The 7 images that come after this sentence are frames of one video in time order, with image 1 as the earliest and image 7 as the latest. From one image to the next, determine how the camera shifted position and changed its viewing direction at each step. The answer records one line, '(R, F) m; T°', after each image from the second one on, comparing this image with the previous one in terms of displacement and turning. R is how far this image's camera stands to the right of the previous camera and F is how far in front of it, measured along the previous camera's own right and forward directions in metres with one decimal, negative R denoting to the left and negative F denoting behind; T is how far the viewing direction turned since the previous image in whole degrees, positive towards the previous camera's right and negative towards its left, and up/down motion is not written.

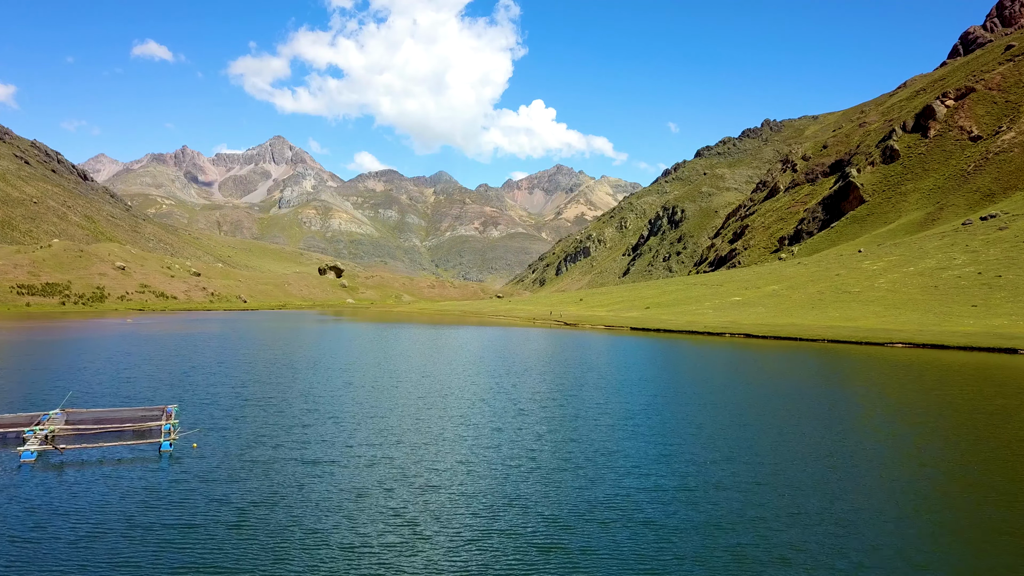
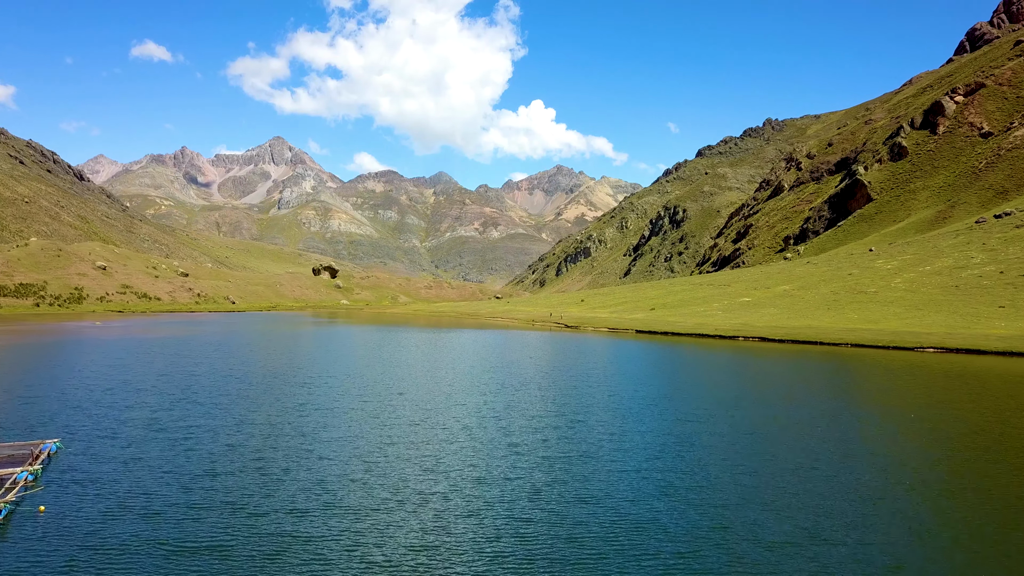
(+0.3, +5.1) m; 0°
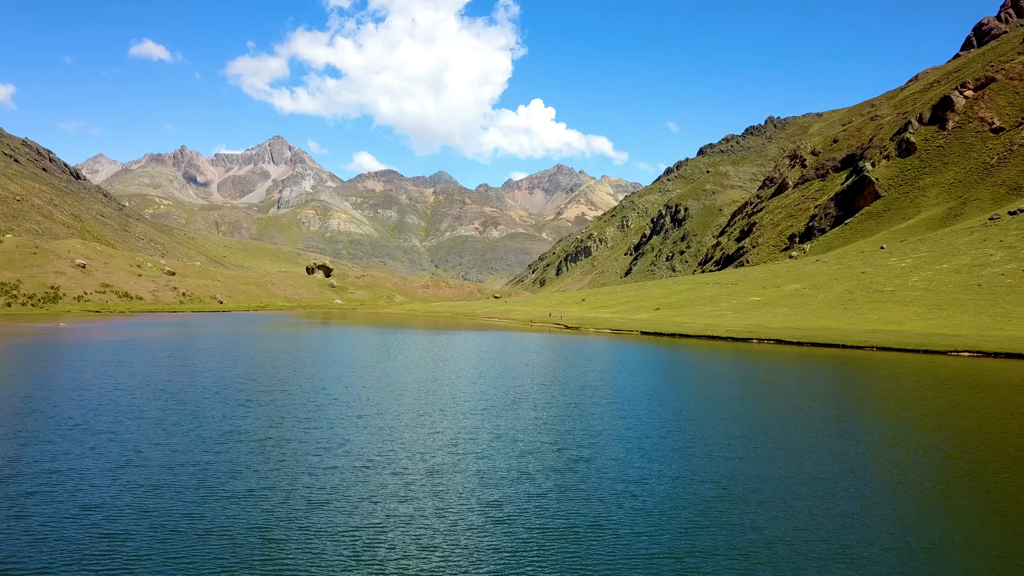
(+0.4, +4.9) m; 0°
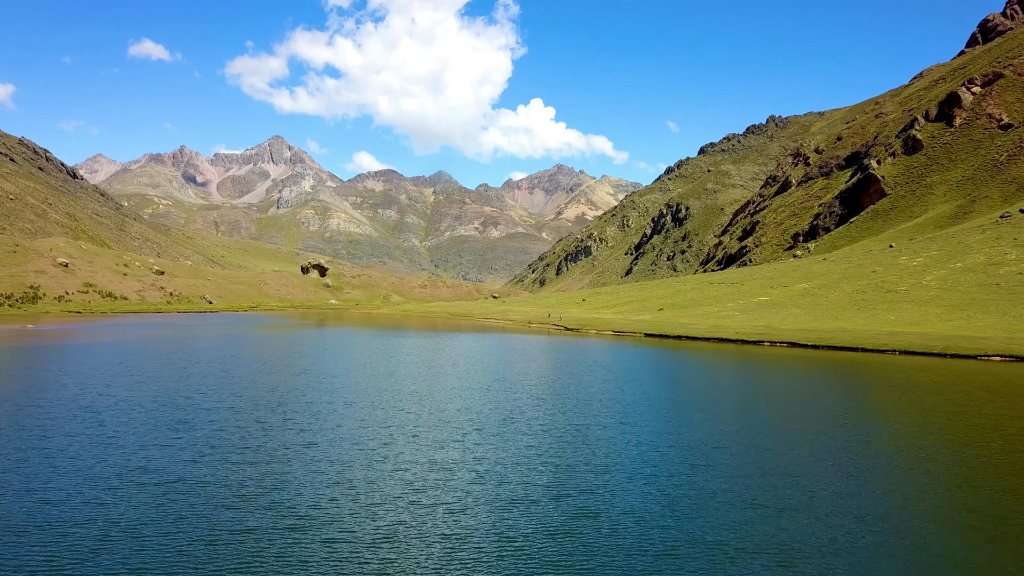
(+0.4, +3.8) m; 0°
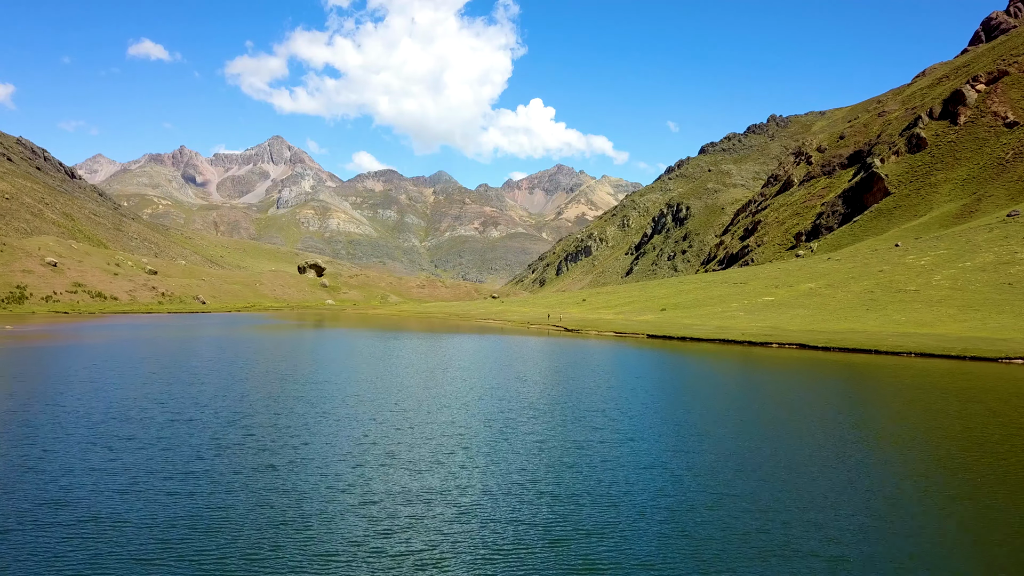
(+0.2, +2.3) m; 0°
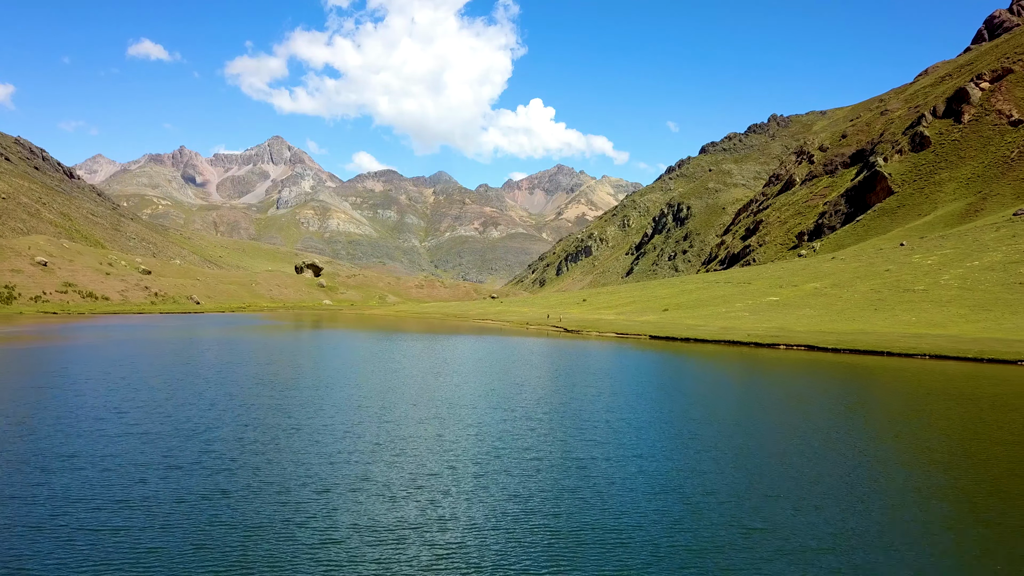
(+0.2, +2.0) m; 0°
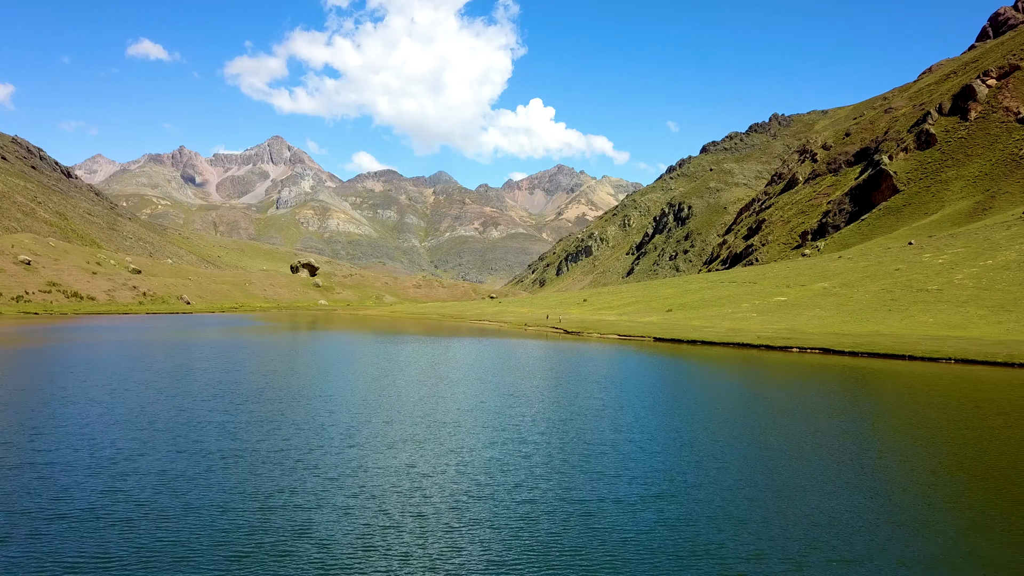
(+0.3, +3.1) m; 0°
